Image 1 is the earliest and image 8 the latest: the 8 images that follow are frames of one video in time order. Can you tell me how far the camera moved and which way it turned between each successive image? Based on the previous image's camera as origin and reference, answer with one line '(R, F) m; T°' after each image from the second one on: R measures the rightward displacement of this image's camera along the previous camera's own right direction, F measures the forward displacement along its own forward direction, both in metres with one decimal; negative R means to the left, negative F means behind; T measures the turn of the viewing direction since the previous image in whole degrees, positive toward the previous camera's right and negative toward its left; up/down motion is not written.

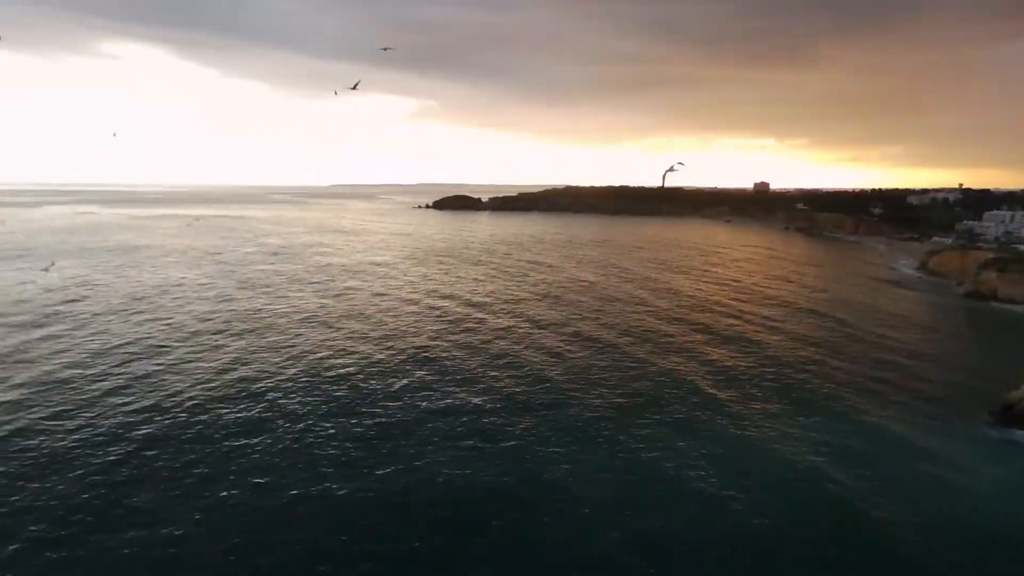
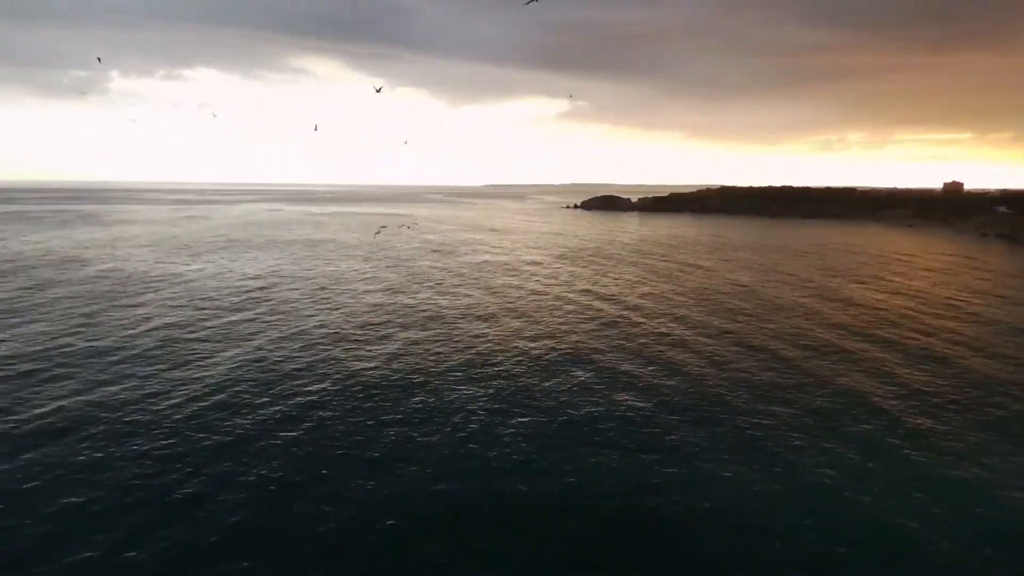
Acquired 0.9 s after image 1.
(-0.1, 0.0) m; -13°
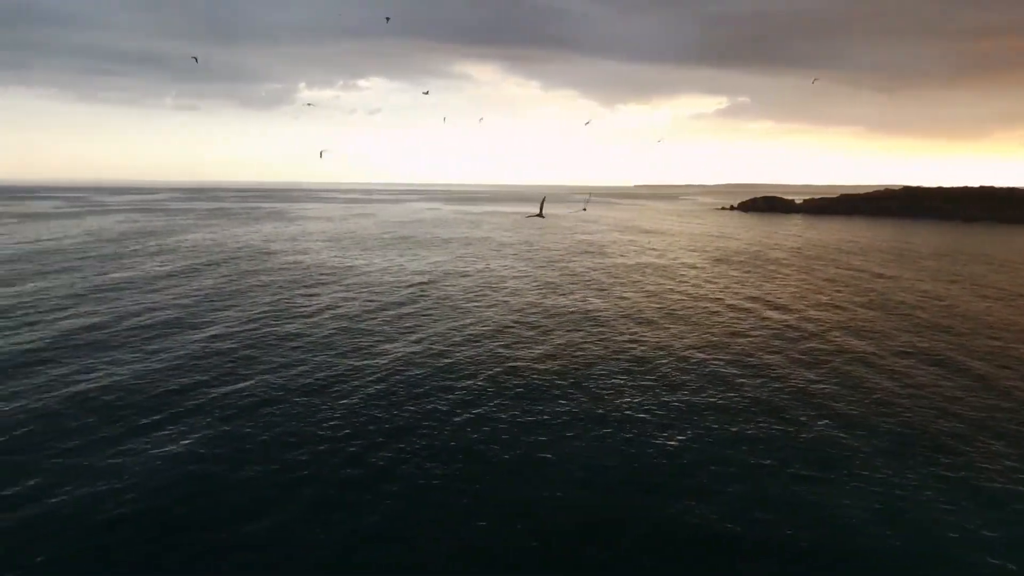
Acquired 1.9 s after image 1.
(-0.3, +0.1) m; -13°
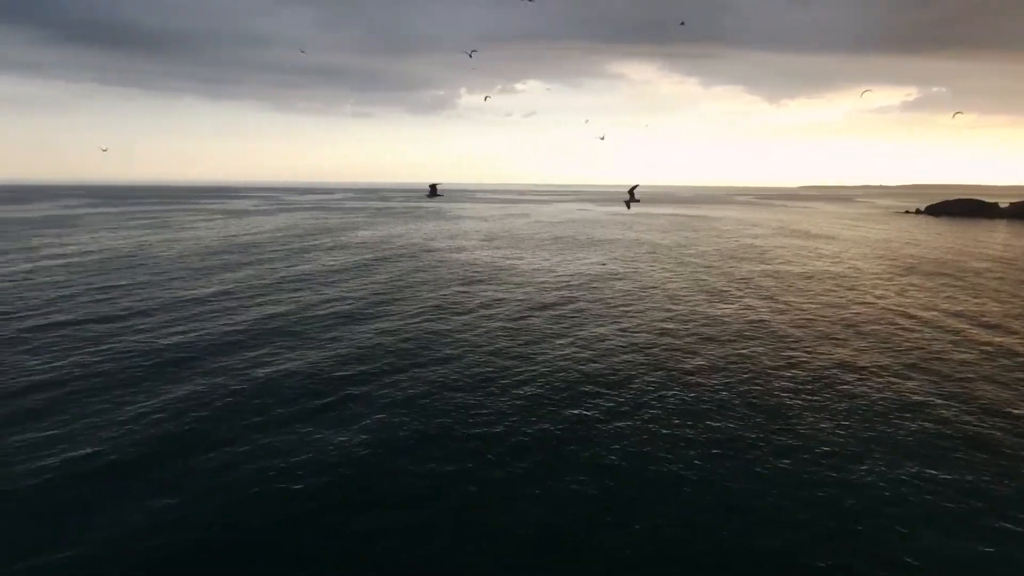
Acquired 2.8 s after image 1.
(-0.3, +0.3) m; -13°
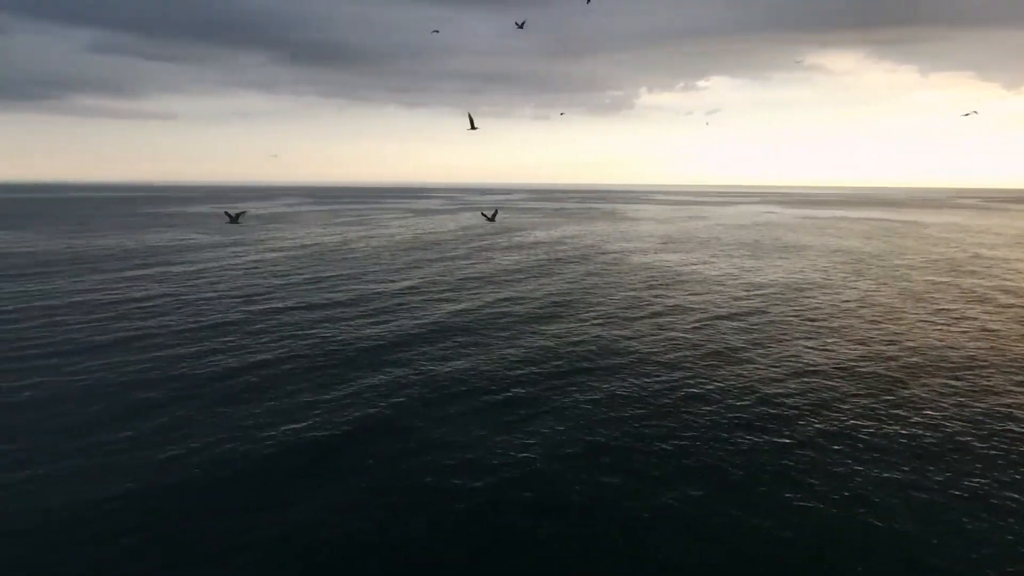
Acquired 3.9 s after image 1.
(-0.4, +0.6) m; -15°
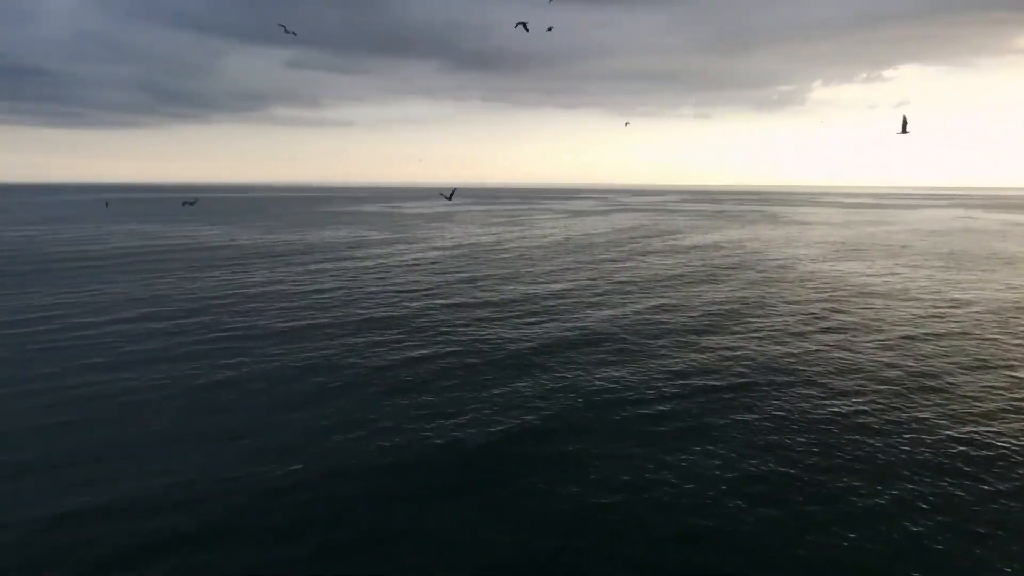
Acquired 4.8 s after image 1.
(-0.2, +0.6) m; -13°
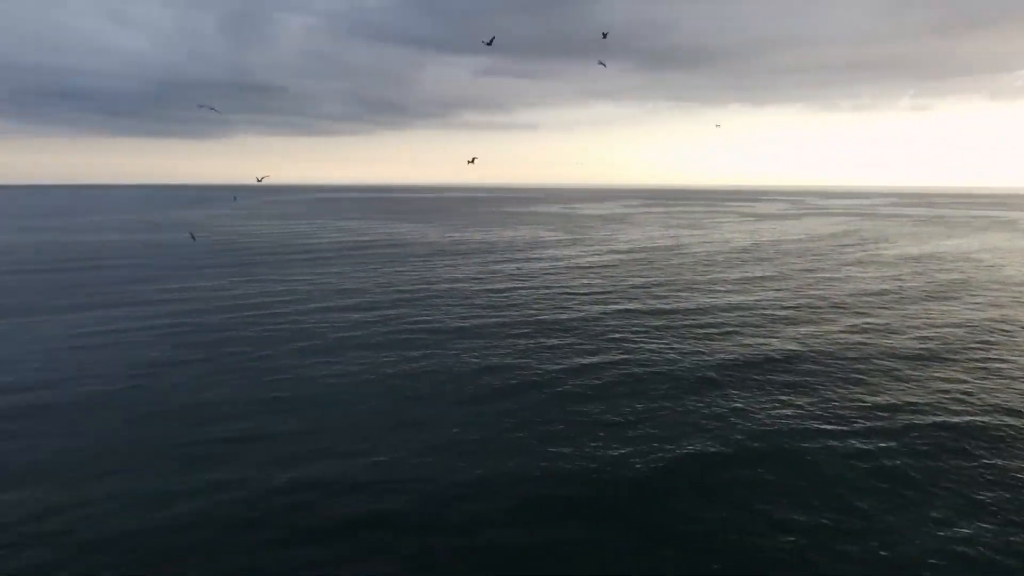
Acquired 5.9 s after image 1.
(0.0, +0.5) m; -16°
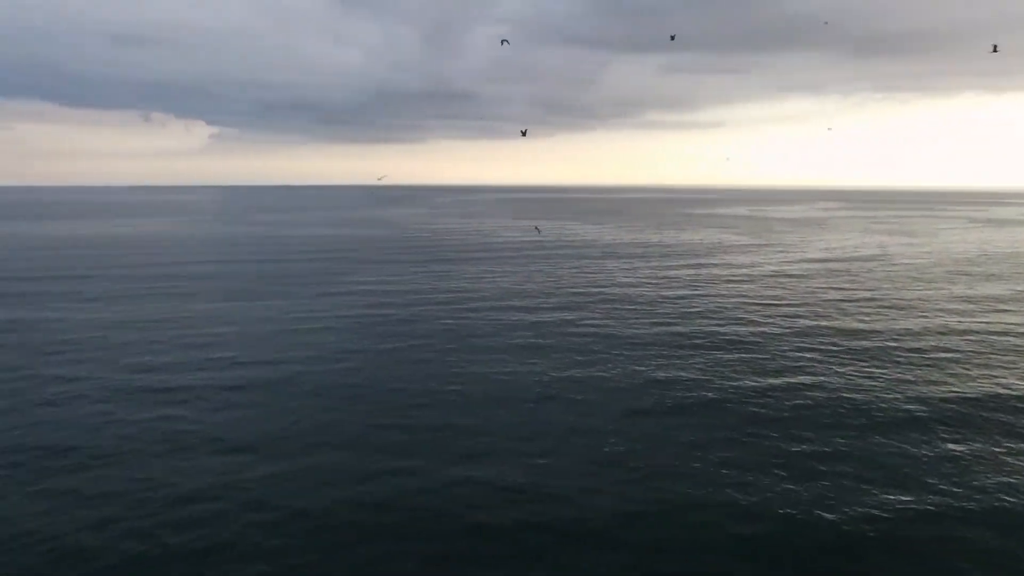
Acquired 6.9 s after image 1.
(+0.2, +0.6) m; -16°
